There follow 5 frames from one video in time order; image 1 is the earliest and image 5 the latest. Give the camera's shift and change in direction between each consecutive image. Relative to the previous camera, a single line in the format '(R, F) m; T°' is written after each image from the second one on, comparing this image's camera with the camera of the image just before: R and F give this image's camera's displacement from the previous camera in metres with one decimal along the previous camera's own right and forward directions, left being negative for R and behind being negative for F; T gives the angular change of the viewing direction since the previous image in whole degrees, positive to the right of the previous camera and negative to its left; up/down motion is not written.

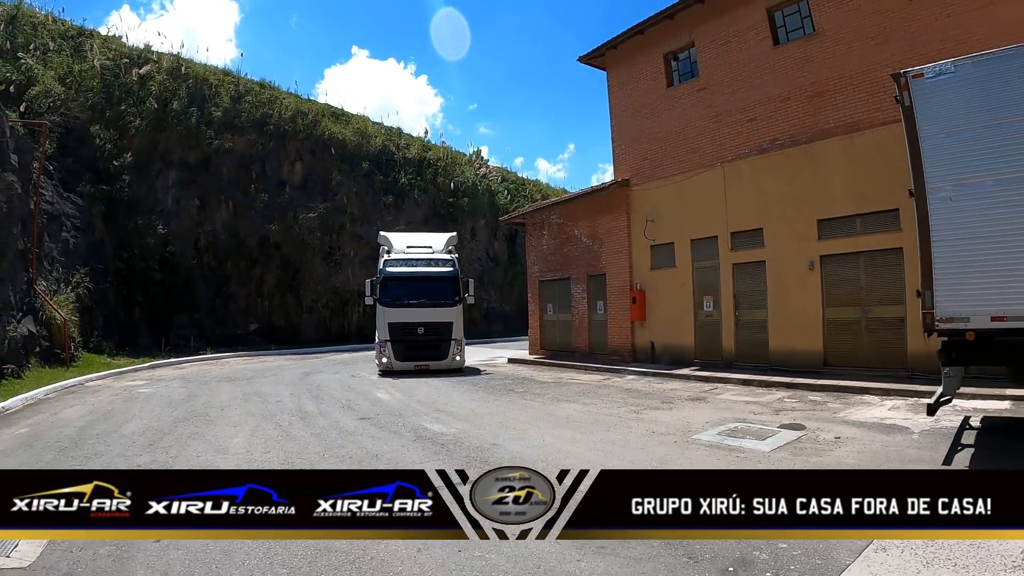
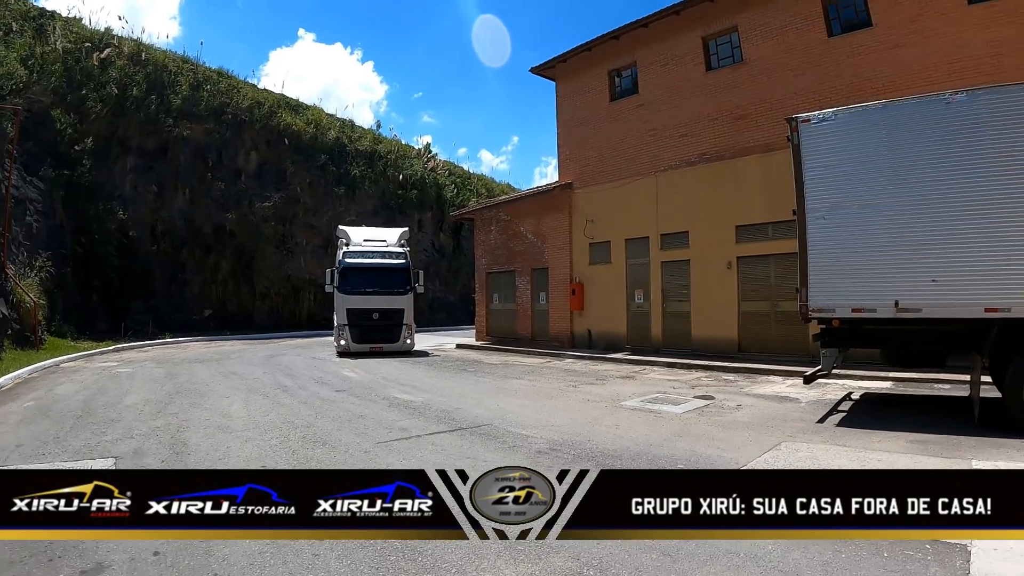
(-0.3, -1.3) m; +6°
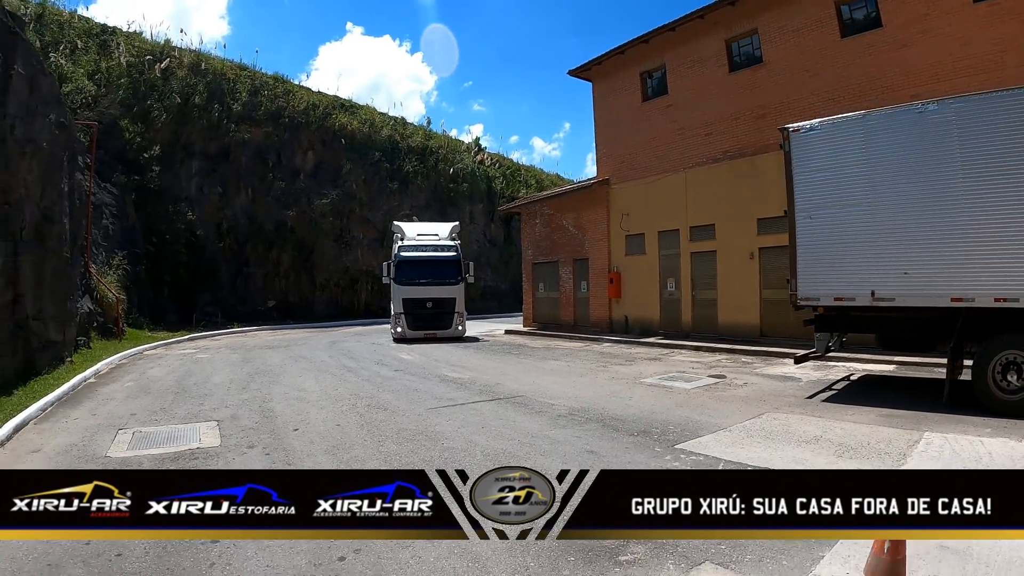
(+0.4, -1.4) m; -5°
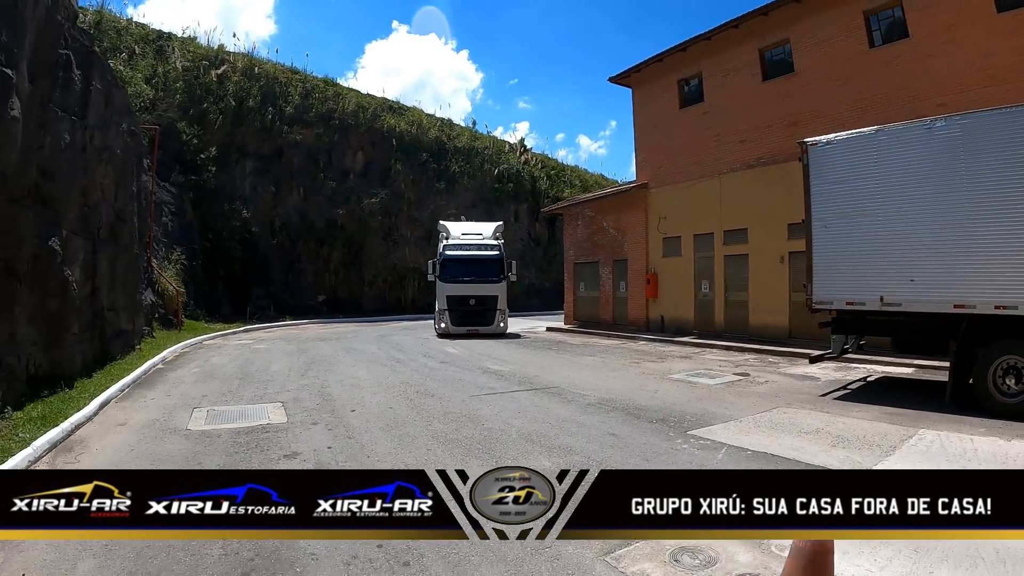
(+0.1, -1.0) m; -4°
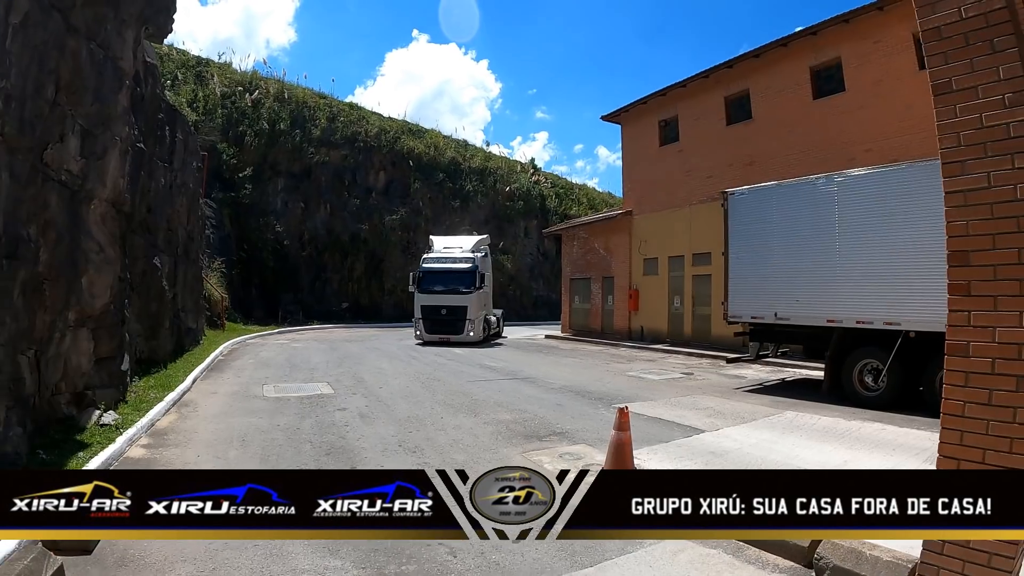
(+0.6, -2.8) m; -2°
